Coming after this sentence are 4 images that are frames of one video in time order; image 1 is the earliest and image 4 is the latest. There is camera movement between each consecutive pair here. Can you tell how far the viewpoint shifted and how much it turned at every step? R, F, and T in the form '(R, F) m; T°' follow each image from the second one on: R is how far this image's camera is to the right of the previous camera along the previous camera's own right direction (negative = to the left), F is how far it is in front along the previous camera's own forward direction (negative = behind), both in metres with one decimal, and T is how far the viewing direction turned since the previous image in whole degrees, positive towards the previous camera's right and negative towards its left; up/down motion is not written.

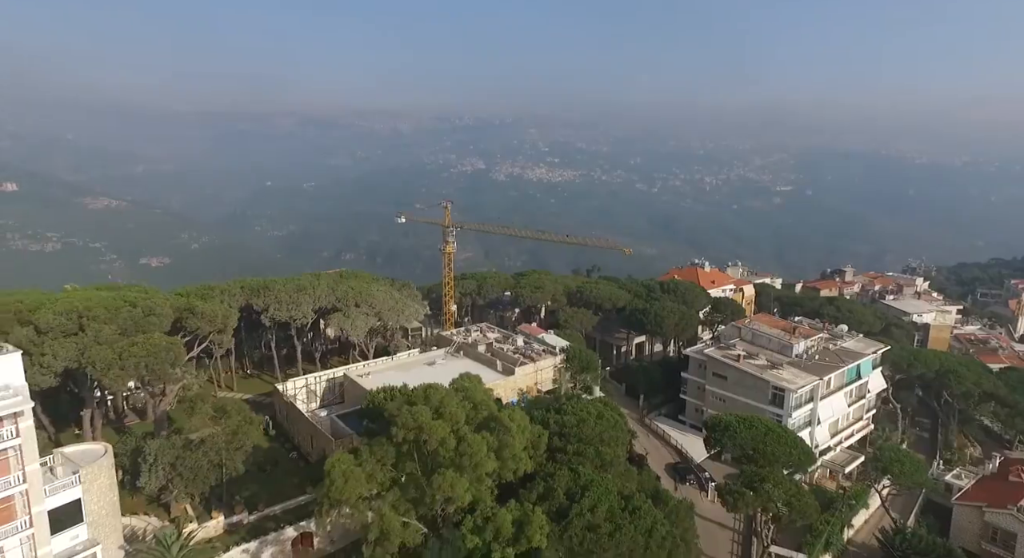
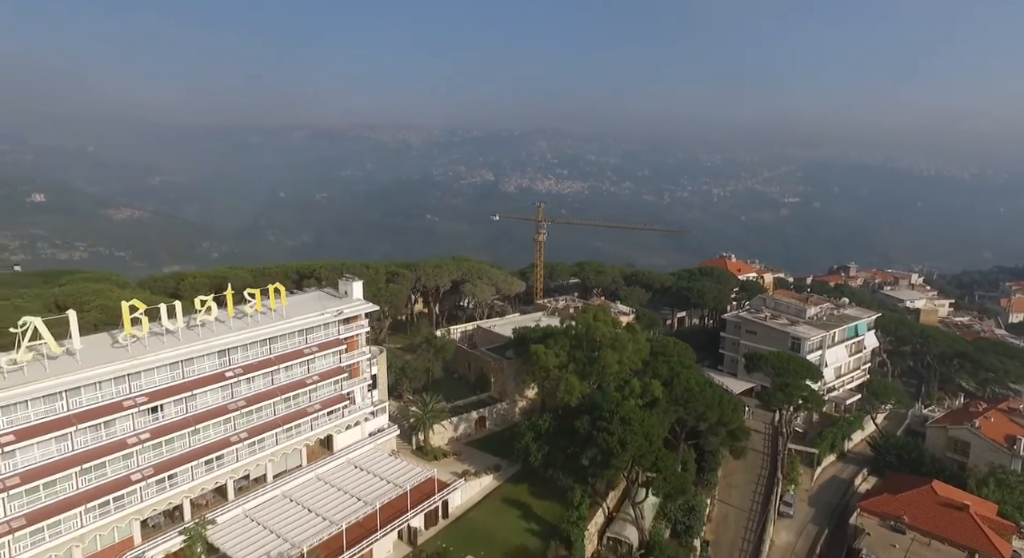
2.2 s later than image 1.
(-7.2, -16.2) m; -1°
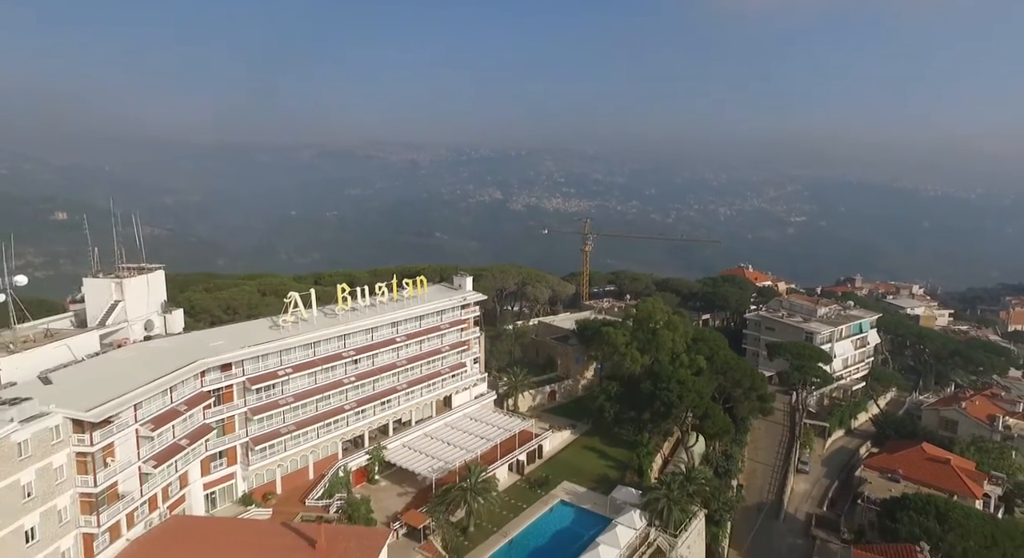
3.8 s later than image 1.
(-5.2, -11.1) m; -1°
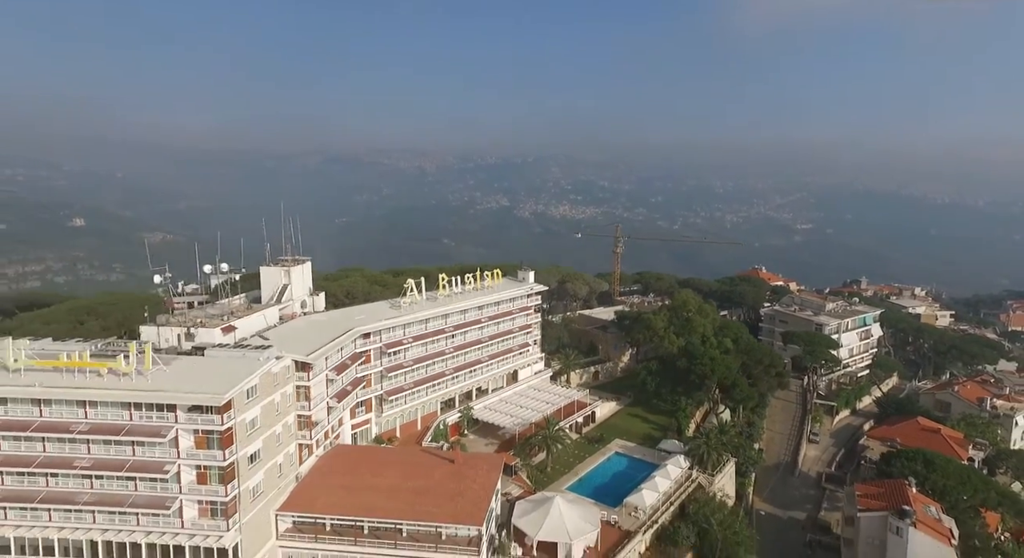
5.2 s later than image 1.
(-4.3, -9.2) m; -1°
